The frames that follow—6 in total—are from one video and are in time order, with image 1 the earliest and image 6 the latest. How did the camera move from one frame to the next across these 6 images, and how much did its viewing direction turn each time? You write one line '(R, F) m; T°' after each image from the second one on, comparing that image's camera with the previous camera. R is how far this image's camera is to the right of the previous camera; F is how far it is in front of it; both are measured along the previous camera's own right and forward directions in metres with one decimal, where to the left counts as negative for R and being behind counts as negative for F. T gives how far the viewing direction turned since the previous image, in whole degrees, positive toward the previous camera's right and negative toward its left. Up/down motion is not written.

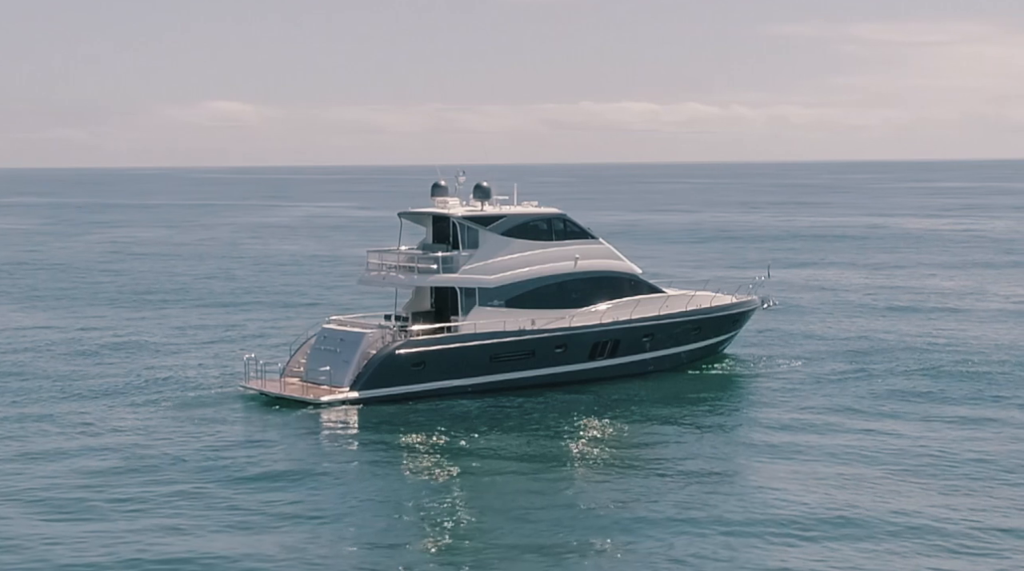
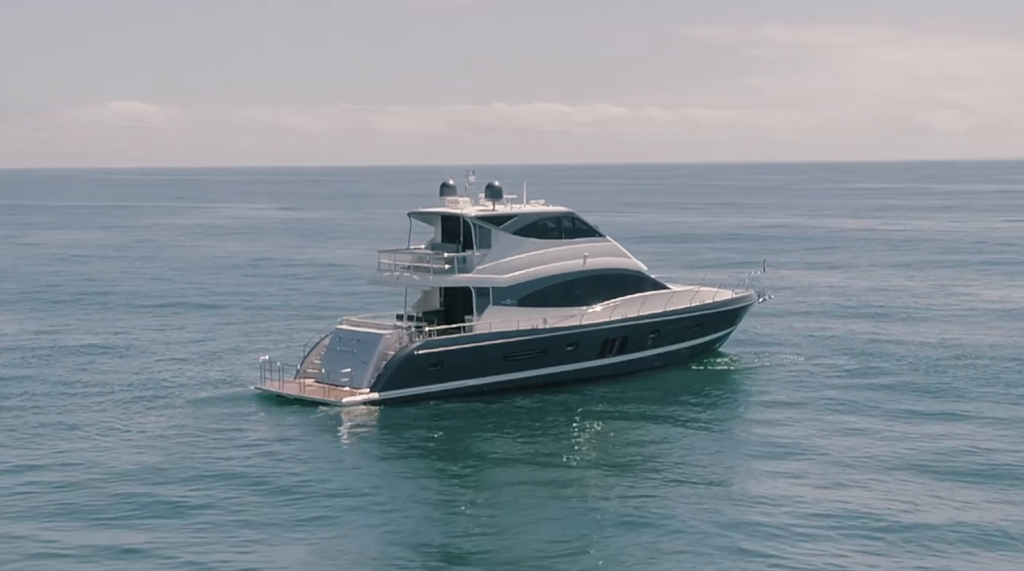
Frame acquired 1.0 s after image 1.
(-2.9, +0.1) m; +3°
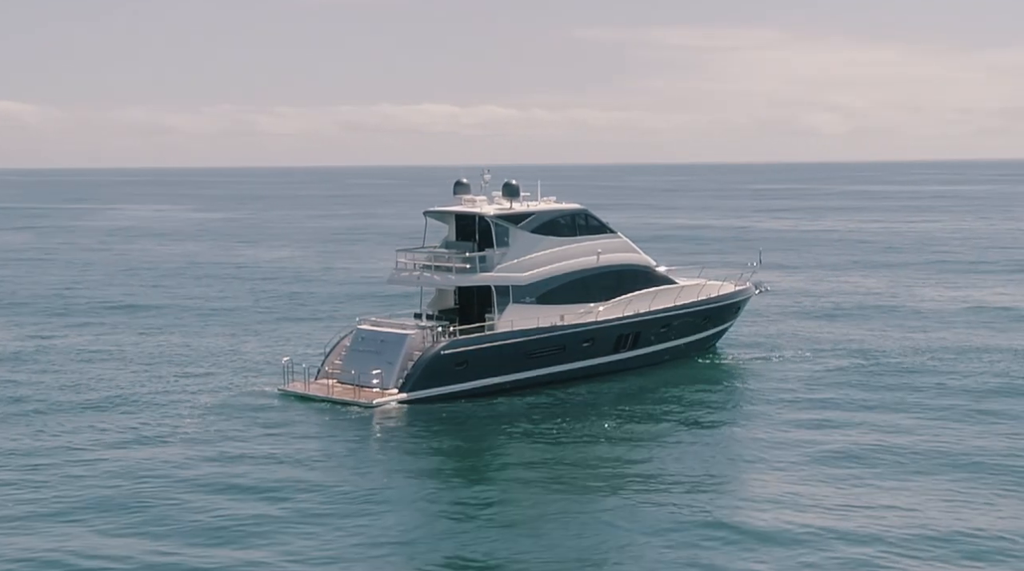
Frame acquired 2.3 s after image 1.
(-3.6, 0.0) m; +3°
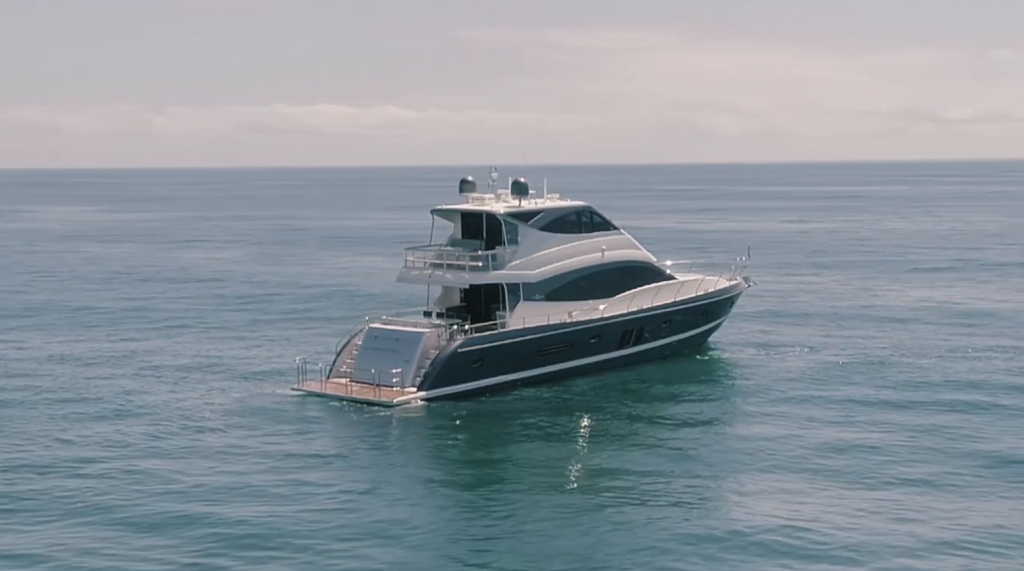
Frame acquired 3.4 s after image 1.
(-3.2, -0.1) m; +3°
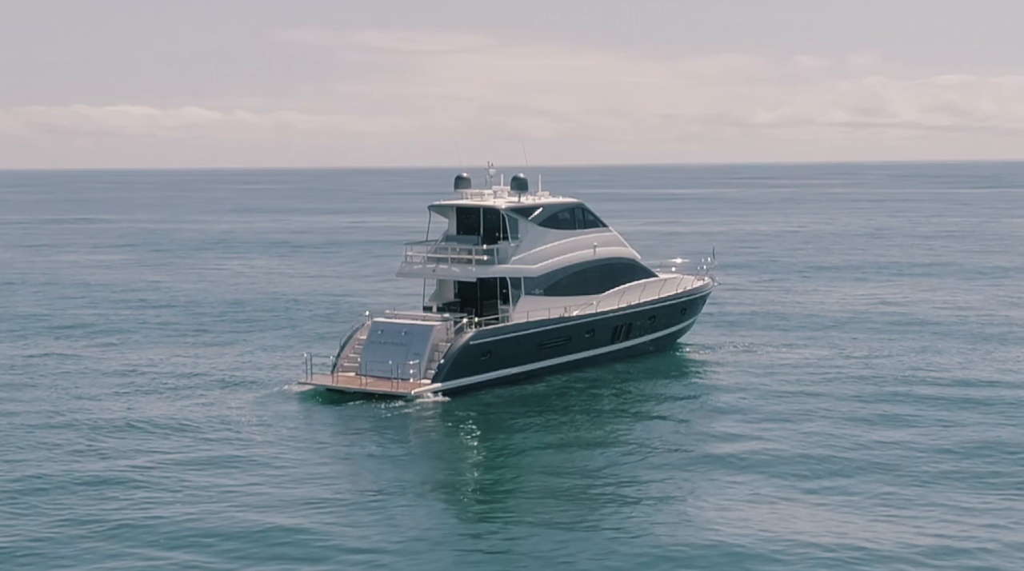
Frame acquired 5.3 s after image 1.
(-5.1, 0.0) m; +5°
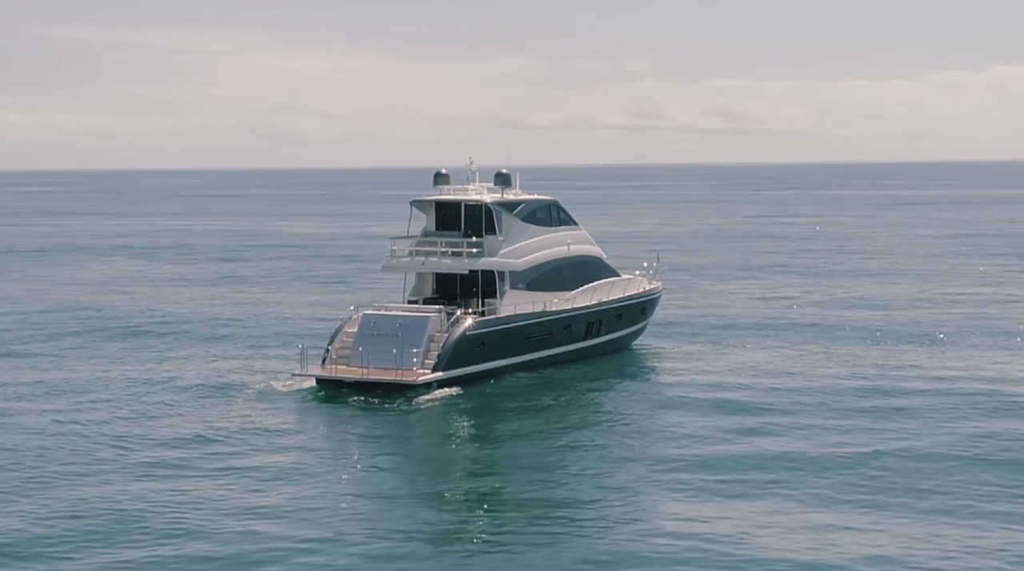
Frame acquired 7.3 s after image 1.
(-5.6, +0.1) m; +6°
